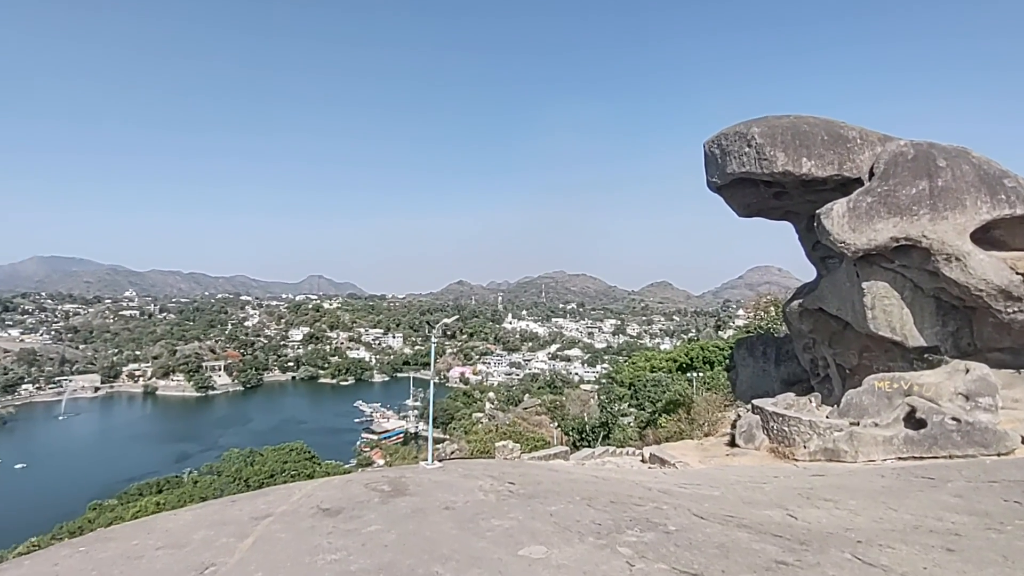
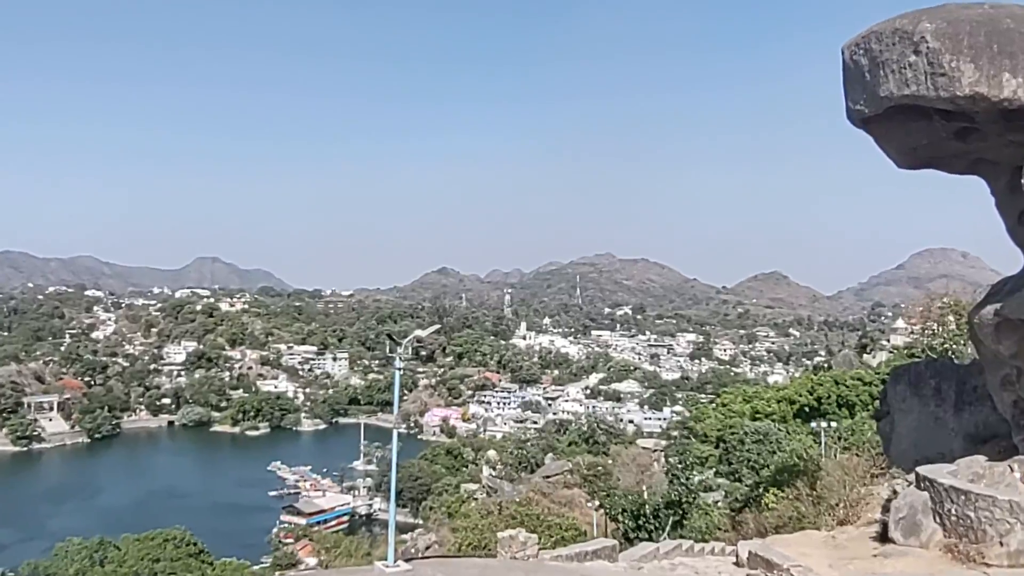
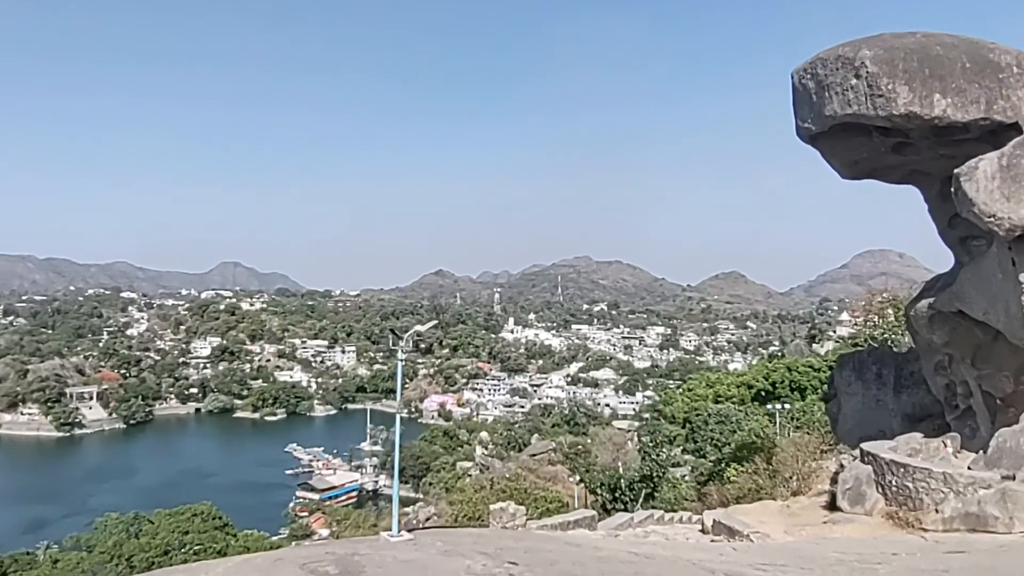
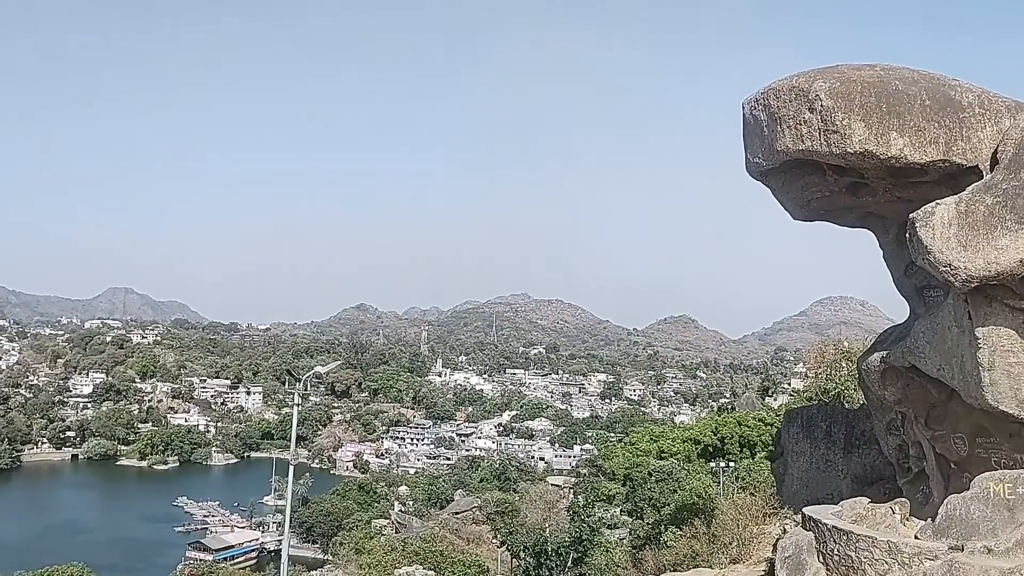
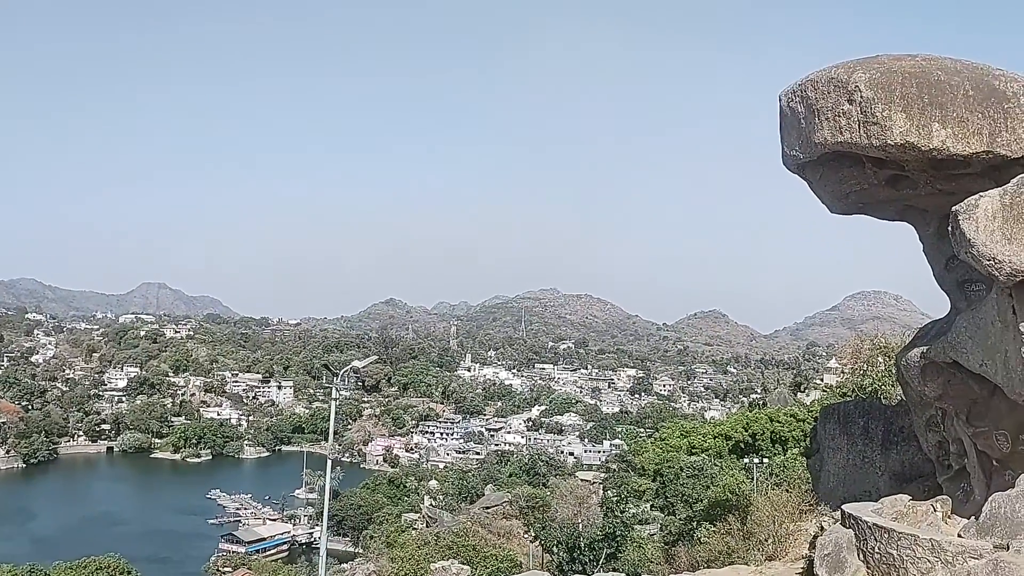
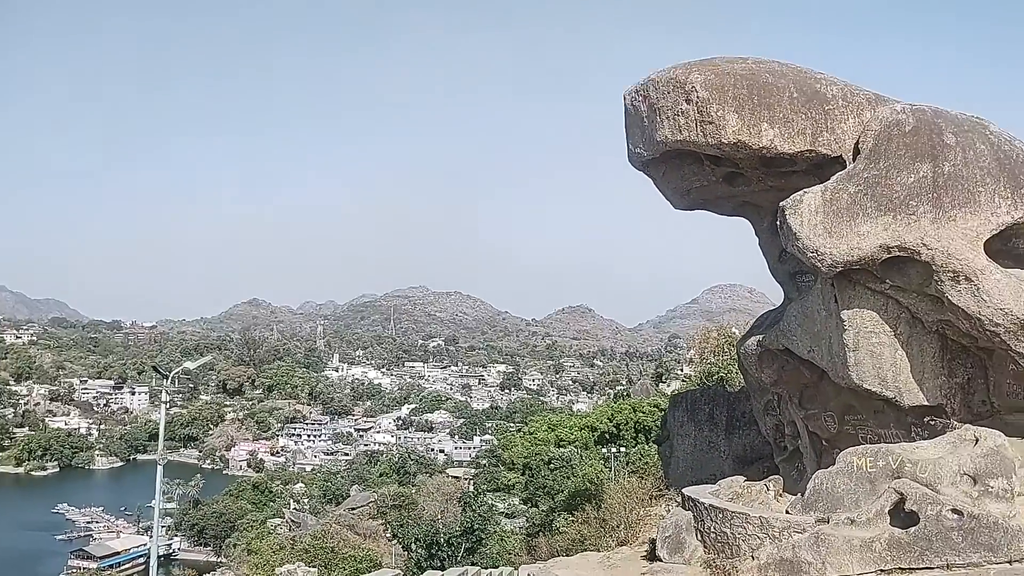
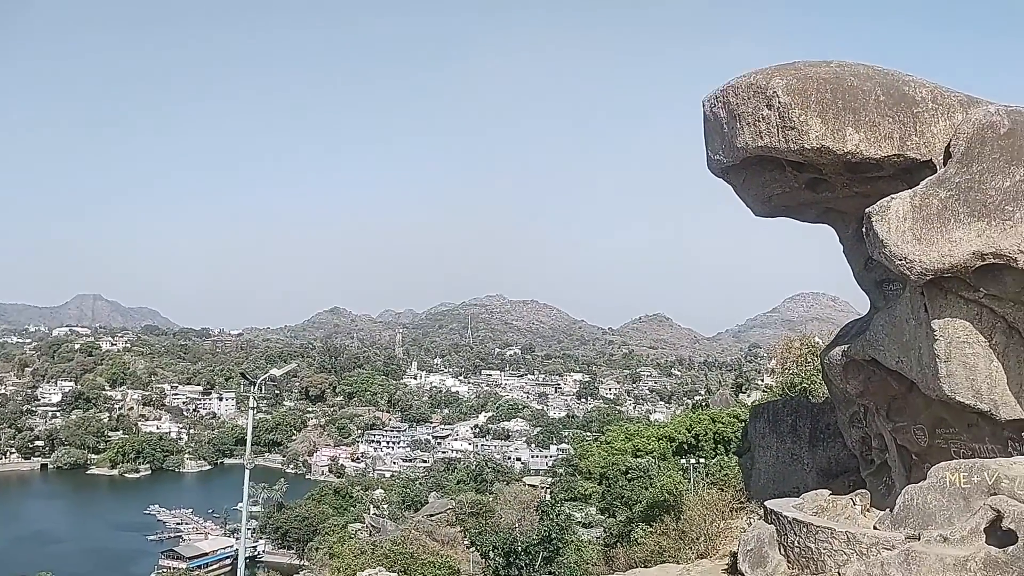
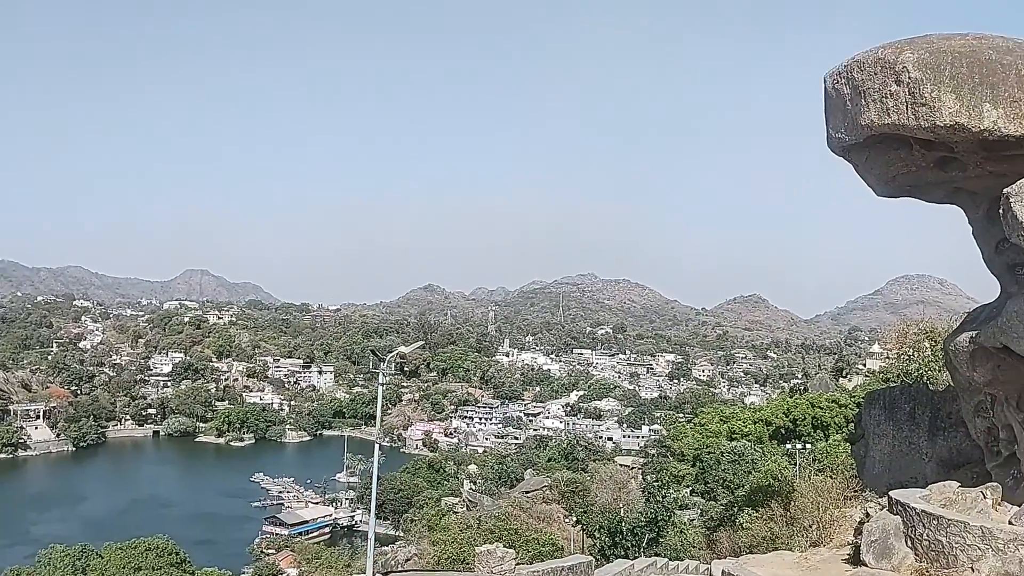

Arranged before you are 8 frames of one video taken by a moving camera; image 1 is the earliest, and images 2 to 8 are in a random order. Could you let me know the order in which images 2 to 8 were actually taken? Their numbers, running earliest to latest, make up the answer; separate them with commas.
3, 2, 8, 5, 4, 7, 6
